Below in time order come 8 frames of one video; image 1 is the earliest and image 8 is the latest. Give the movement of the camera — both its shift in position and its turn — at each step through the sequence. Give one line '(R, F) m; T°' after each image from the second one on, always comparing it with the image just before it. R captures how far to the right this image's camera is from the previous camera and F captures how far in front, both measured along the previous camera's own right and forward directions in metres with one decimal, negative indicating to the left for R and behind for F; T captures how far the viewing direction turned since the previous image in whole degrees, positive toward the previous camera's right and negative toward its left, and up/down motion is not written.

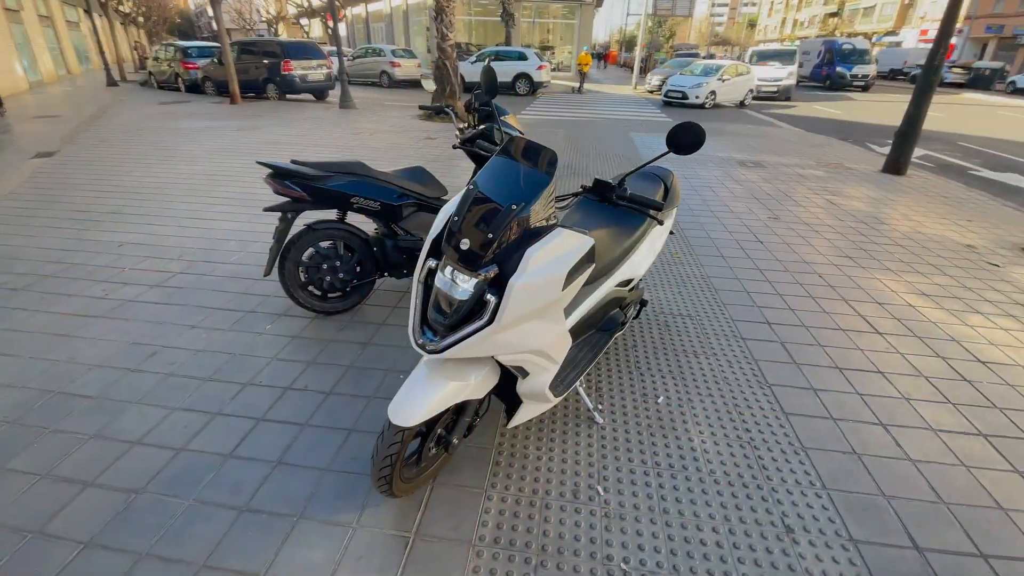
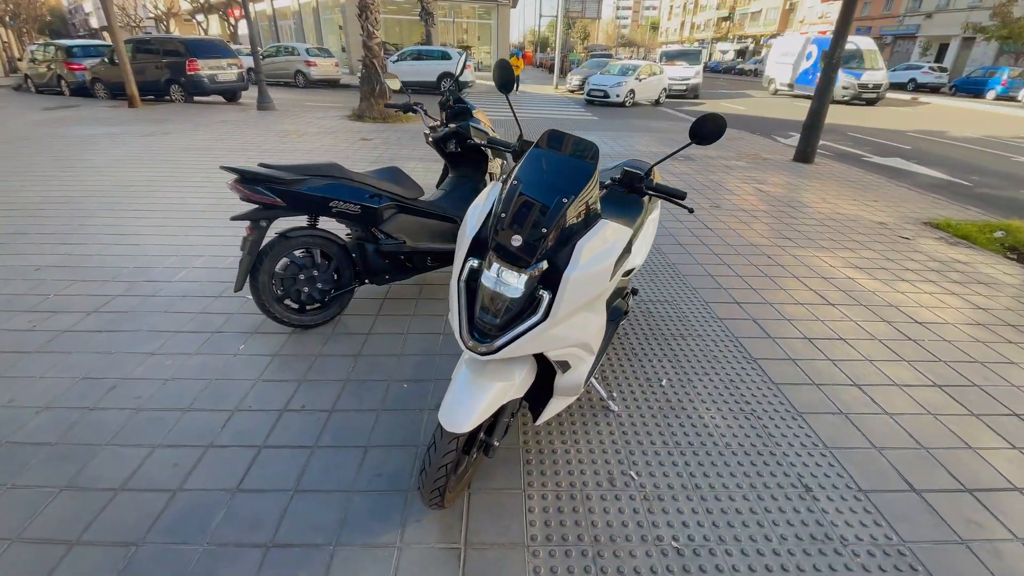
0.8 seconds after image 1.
(-0.4, +0.1) m; +9°
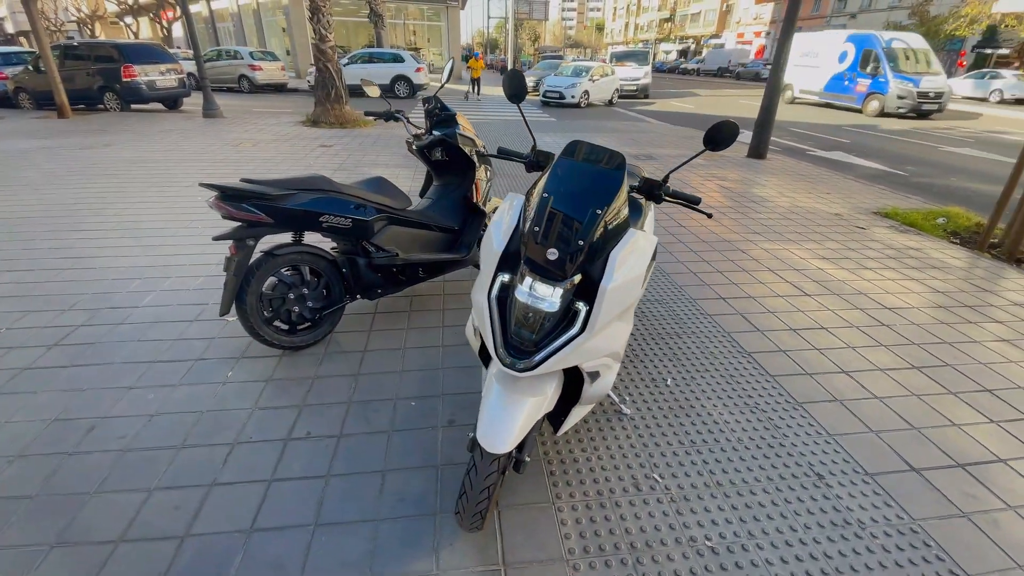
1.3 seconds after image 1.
(-0.3, 0.0) m; +5°
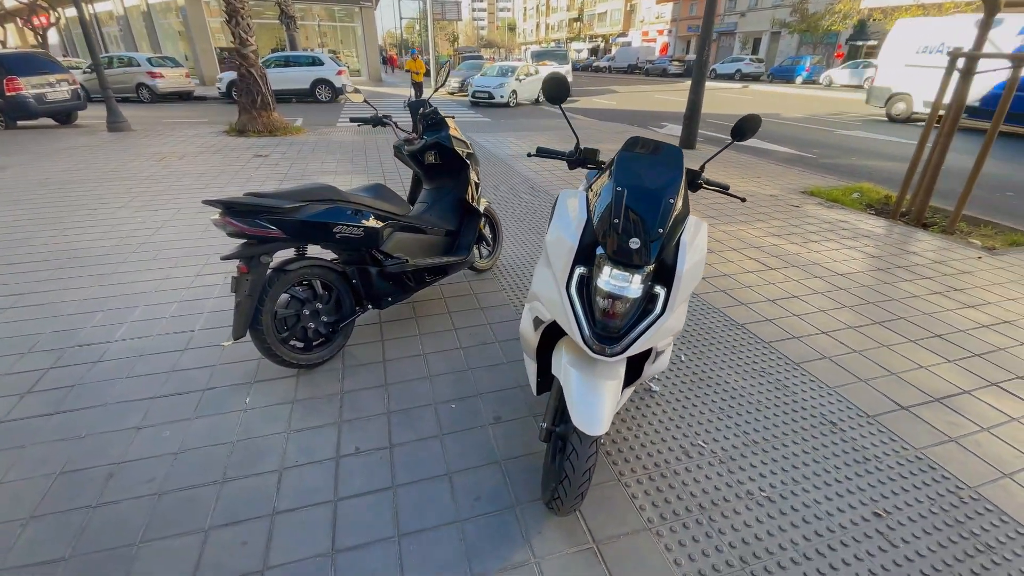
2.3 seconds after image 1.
(-0.6, 0.0) m; +8°
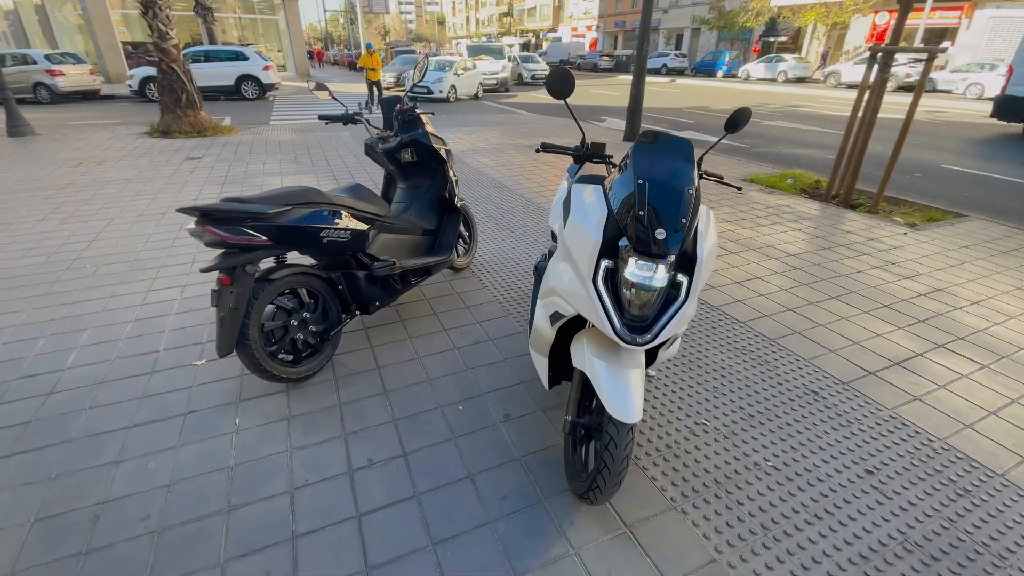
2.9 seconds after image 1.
(-0.3, 0.0) m; +7°
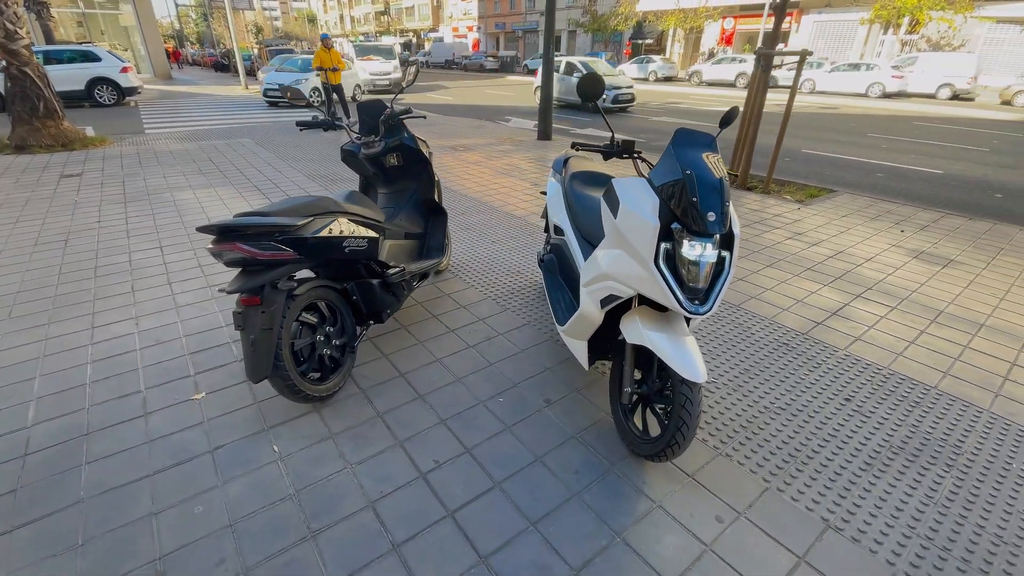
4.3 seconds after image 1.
(-0.8, -0.1) m; +12°
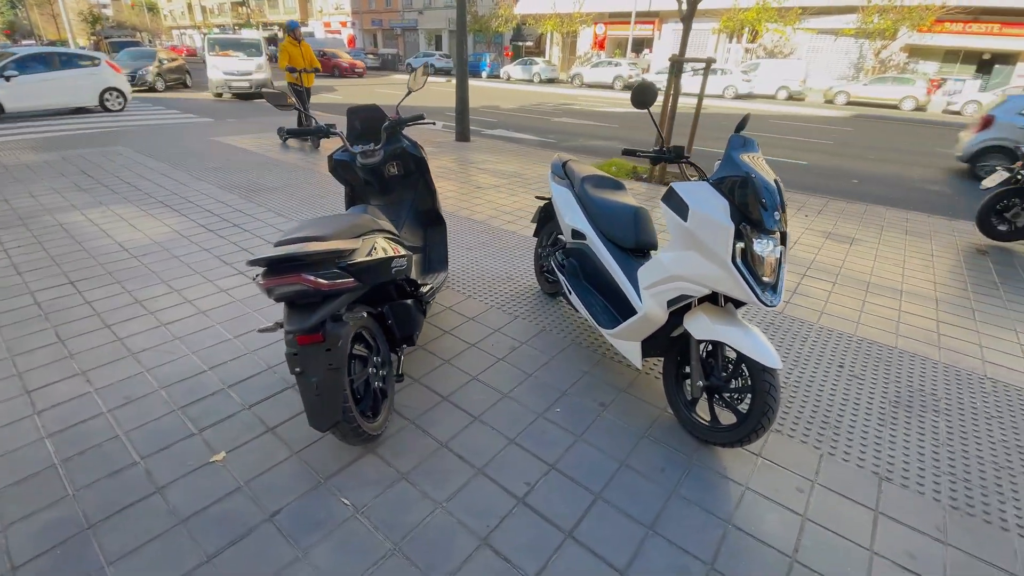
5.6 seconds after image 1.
(-0.9, +0.2) m; +13°
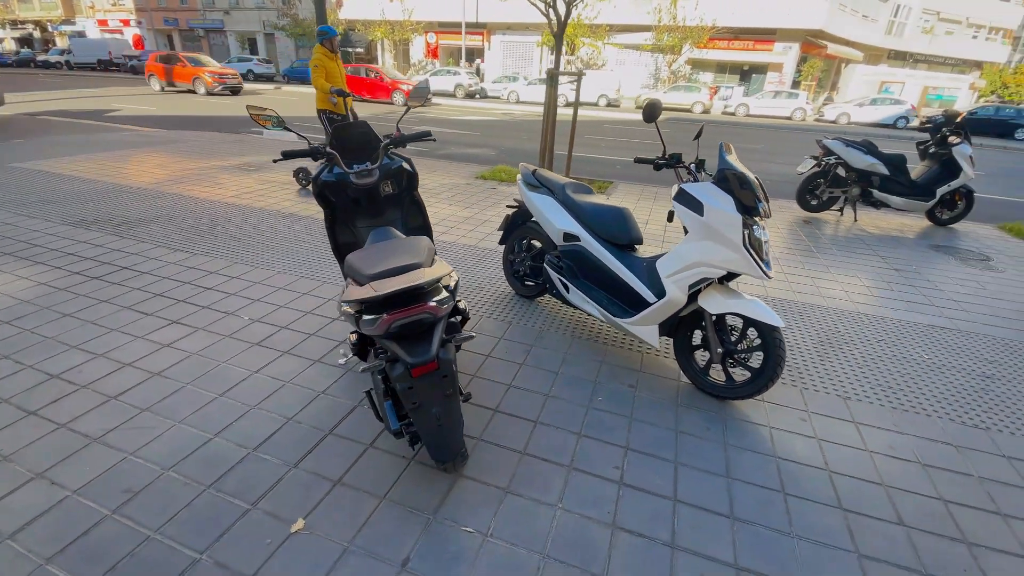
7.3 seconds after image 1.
(-1.1, +0.1) m; +18°
